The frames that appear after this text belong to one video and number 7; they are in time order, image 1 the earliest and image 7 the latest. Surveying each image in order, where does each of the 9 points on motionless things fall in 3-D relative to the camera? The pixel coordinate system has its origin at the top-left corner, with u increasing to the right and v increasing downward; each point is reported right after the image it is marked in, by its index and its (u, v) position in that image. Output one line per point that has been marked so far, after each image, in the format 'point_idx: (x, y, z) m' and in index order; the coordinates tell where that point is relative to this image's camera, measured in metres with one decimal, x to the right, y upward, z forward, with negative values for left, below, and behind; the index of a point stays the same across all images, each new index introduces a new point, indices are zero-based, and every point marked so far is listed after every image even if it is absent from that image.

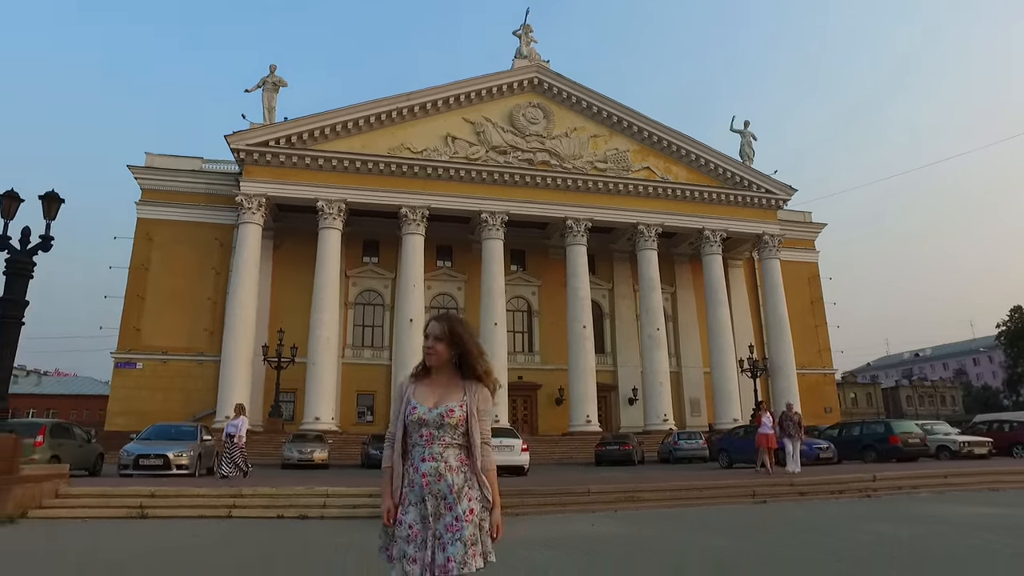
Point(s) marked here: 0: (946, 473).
0: (+8.6, -3.7, +14.0) m
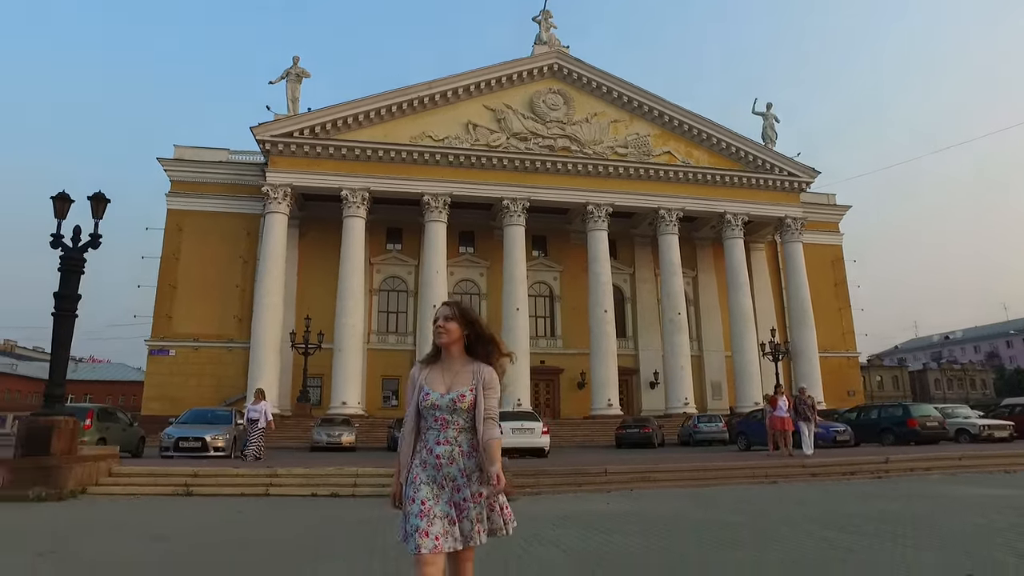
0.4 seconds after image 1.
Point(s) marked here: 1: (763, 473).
0: (+9.0, -3.4, +14.3) m
1: (+4.7, -3.5, +13.1) m
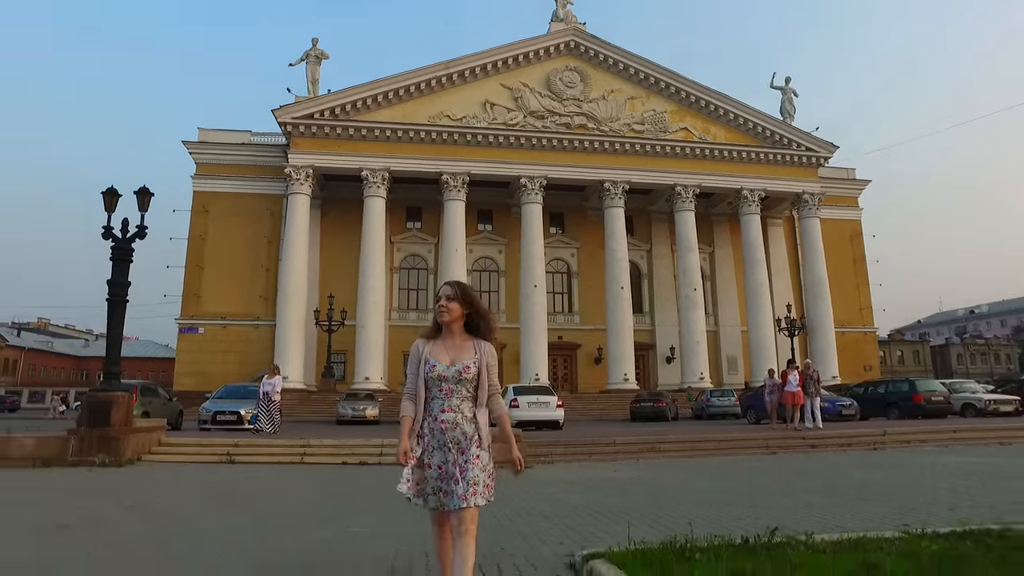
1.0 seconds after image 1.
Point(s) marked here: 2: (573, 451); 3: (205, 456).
0: (+9.4, -3.0, +14.9) m
1: (+5.0, -3.1, +13.9) m
2: (+1.2, -3.0, +13.0) m
3: (-5.7, -3.1, +13.0) m
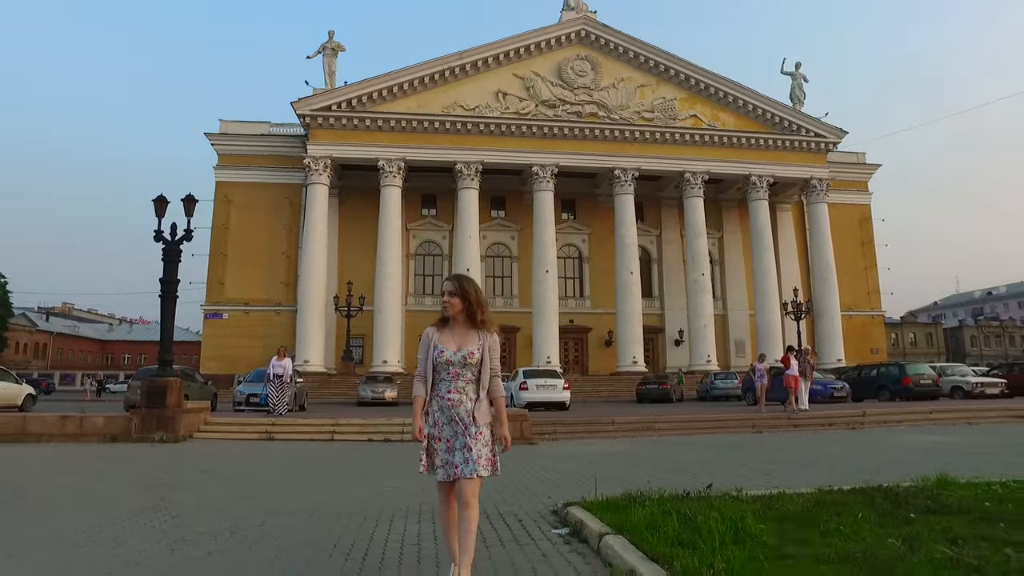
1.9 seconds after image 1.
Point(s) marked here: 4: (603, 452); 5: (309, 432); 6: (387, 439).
0: (+9.6, -2.8, +16.0) m
1: (+5.2, -2.9, +15.1) m
2: (+1.3, -2.9, +14.3) m
3: (-5.5, -3.0, +14.5) m
4: (+1.6, -2.8, +12.0) m
5: (-4.3, -3.1, +14.9) m
6: (-2.6, -3.1, +14.6) m
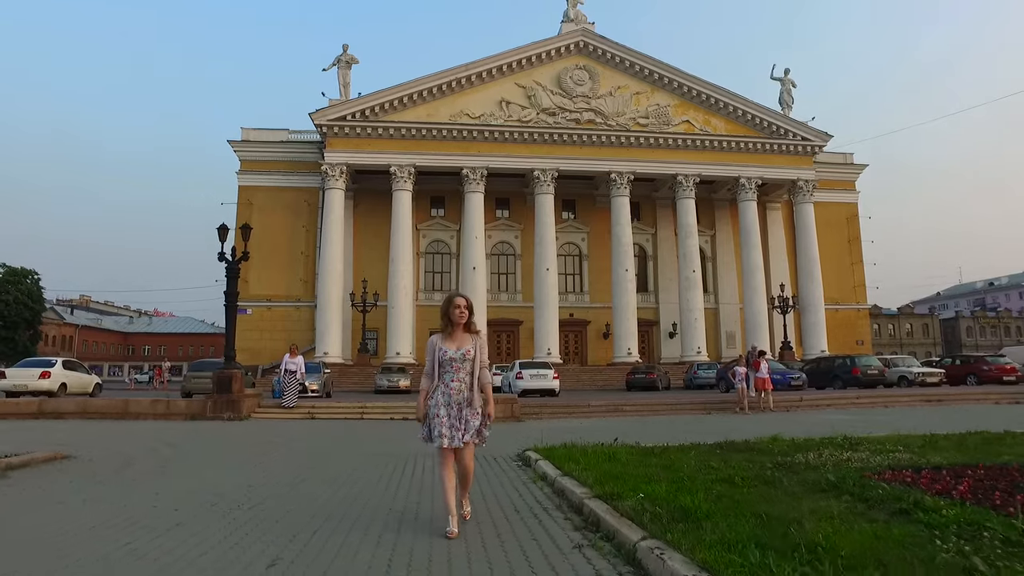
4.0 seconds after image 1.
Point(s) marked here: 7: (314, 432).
0: (+9.4, -2.9, +19.1) m
1: (+5.0, -3.1, +18.2) m
2: (+1.2, -3.1, +17.5) m
3: (-5.6, -3.2, +17.7) m
4: (+1.4, -3.0, +15.2) m
5: (-4.5, -3.3, +18.1) m
6: (-2.7, -3.3, +17.8) m
7: (-4.3, -3.1, +15.1) m
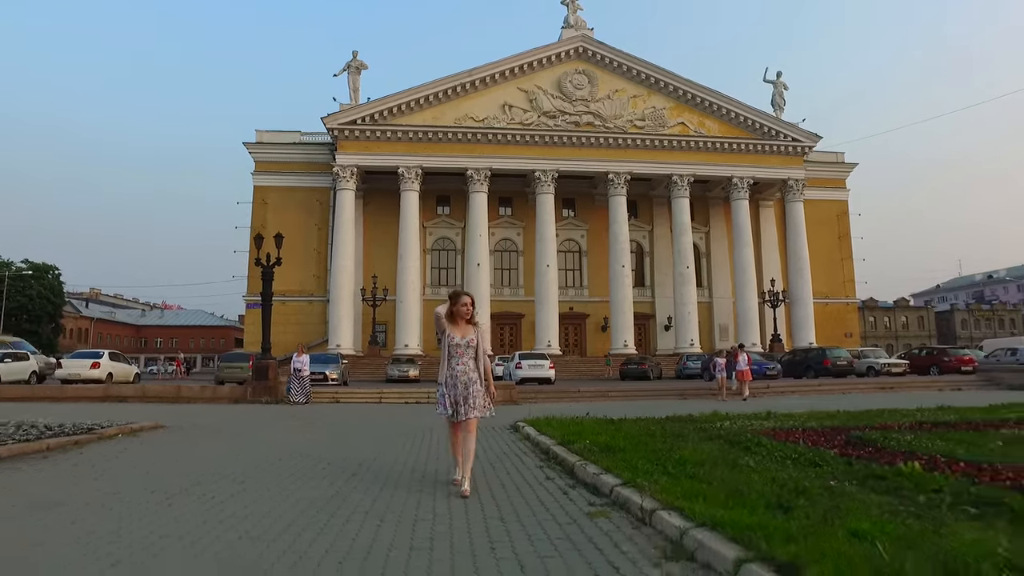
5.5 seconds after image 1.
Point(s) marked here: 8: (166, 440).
0: (+9.4, -2.9, +21.4) m
1: (+5.0, -3.1, +20.6) m
2: (+1.2, -3.1, +19.9) m
3: (-5.7, -3.2, +20.2) m
4: (+1.3, -3.0, +17.5) m
5: (-4.5, -3.3, +20.6) m
6: (-2.8, -3.3, +20.2) m
7: (-4.3, -3.2, +17.5) m
8: (-5.7, -2.5, +11.5) m
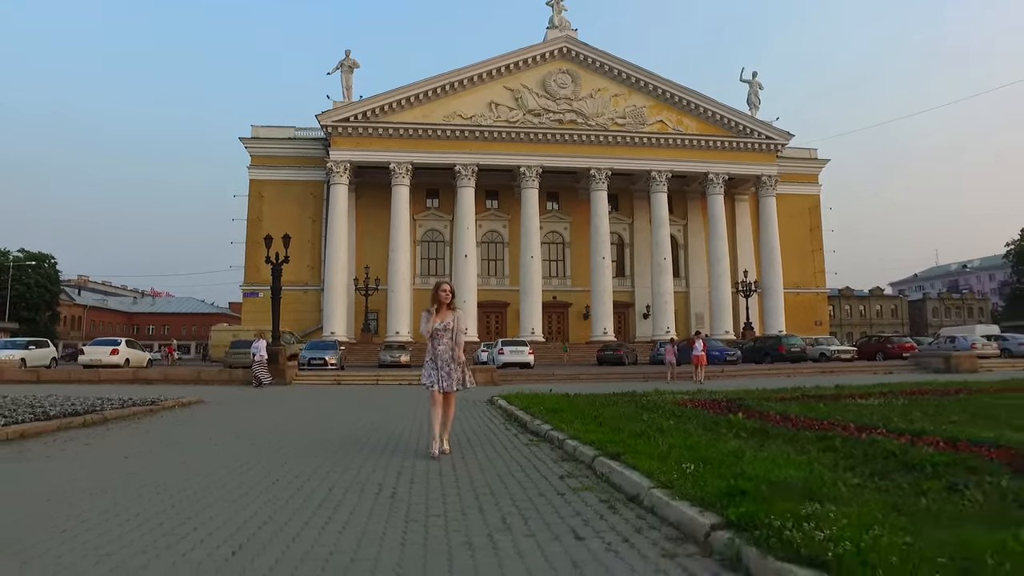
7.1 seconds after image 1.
0: (+8.8, -2.7, +24.0) m
1: (+4.4, -2.9, +23.1) m
2: (+0.6, -2.9, +22.4) m
3: (-6.2, -3.0, +22.5) m
4: (+0.8, -2.9, +20.0) m
5: (-5.1, -3.1, +22.9) m
6: (-3.3, -3.1, +22.6) m
7: (-4.9, -3.1, +19.9) m
8: (-6.1, -2.5, +13.9) m
